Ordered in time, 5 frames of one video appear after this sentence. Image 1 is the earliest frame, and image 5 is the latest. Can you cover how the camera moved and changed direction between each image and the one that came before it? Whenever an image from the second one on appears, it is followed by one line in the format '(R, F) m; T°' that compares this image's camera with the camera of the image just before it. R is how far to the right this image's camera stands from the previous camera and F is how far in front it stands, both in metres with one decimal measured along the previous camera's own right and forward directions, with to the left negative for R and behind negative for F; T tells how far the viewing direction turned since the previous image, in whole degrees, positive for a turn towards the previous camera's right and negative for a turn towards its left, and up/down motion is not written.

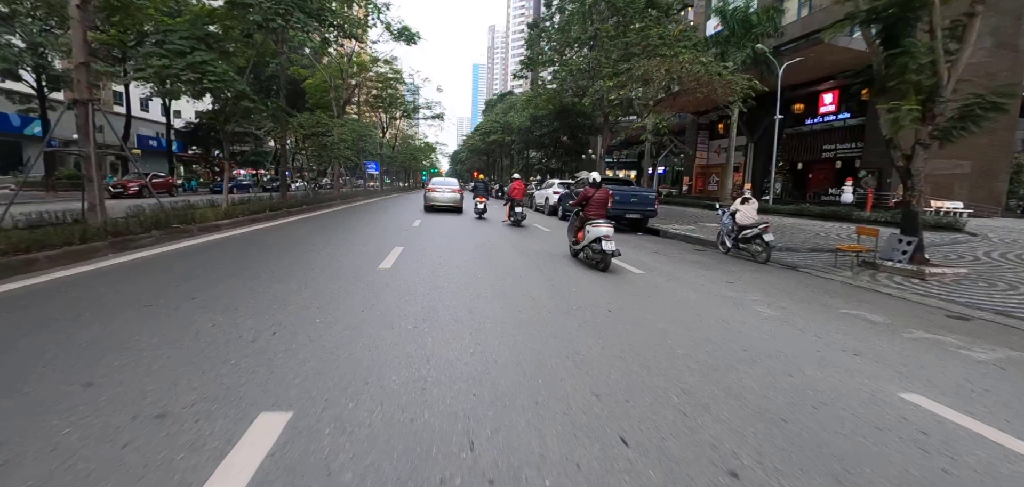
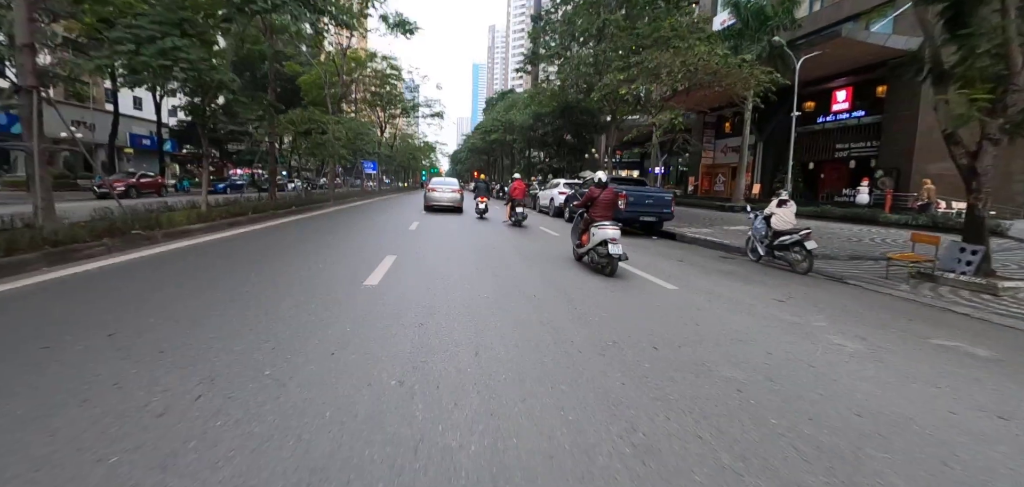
(-0.2, +1.1) m; 0°
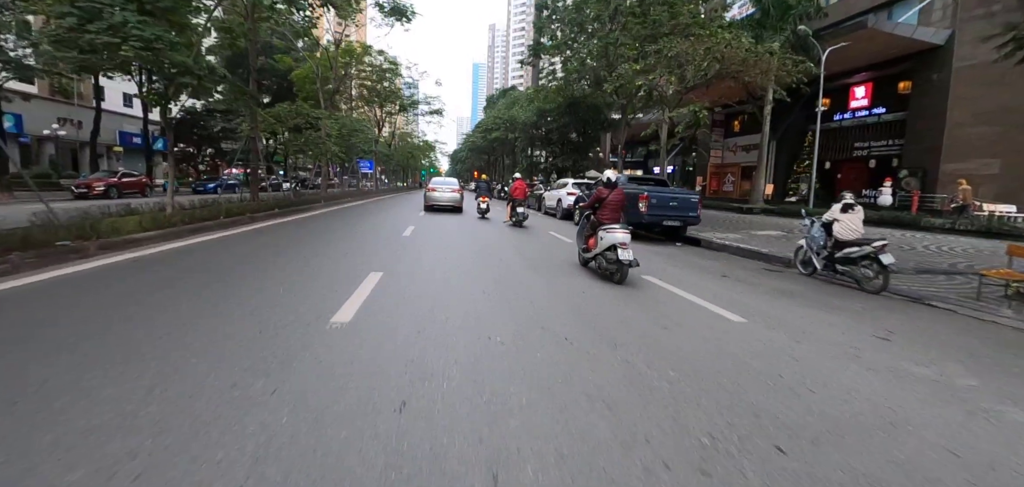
(-0.2, +1.5) m; 0°
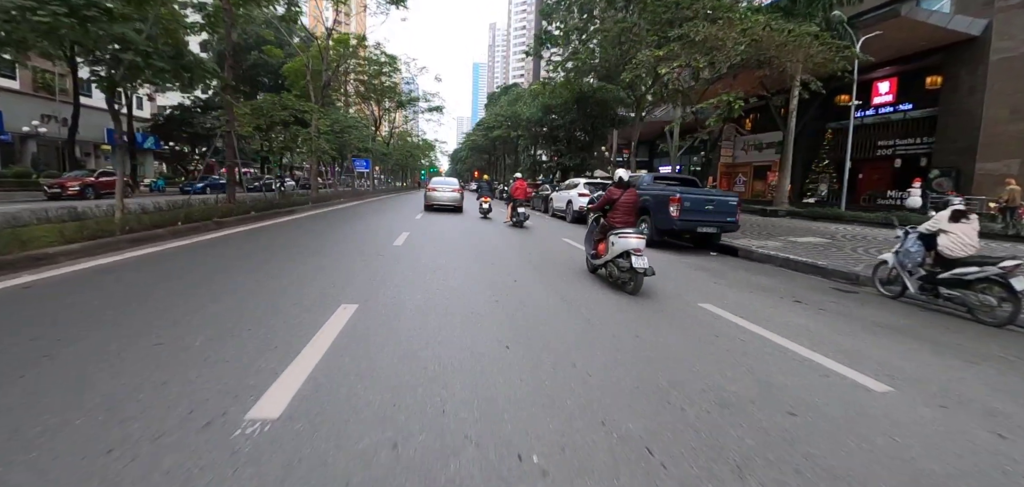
(-0.2, +1.6) m; 0°
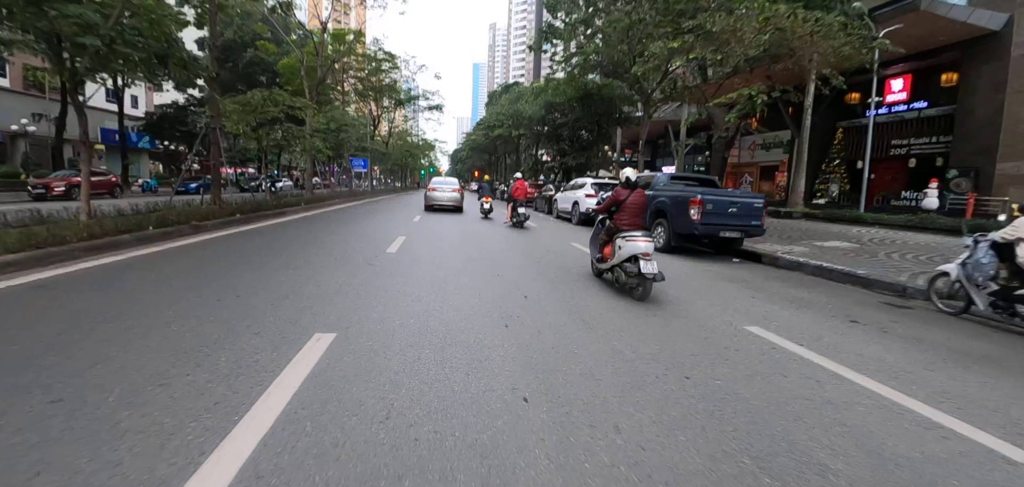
(-0.1, +0.8) m; 0°
